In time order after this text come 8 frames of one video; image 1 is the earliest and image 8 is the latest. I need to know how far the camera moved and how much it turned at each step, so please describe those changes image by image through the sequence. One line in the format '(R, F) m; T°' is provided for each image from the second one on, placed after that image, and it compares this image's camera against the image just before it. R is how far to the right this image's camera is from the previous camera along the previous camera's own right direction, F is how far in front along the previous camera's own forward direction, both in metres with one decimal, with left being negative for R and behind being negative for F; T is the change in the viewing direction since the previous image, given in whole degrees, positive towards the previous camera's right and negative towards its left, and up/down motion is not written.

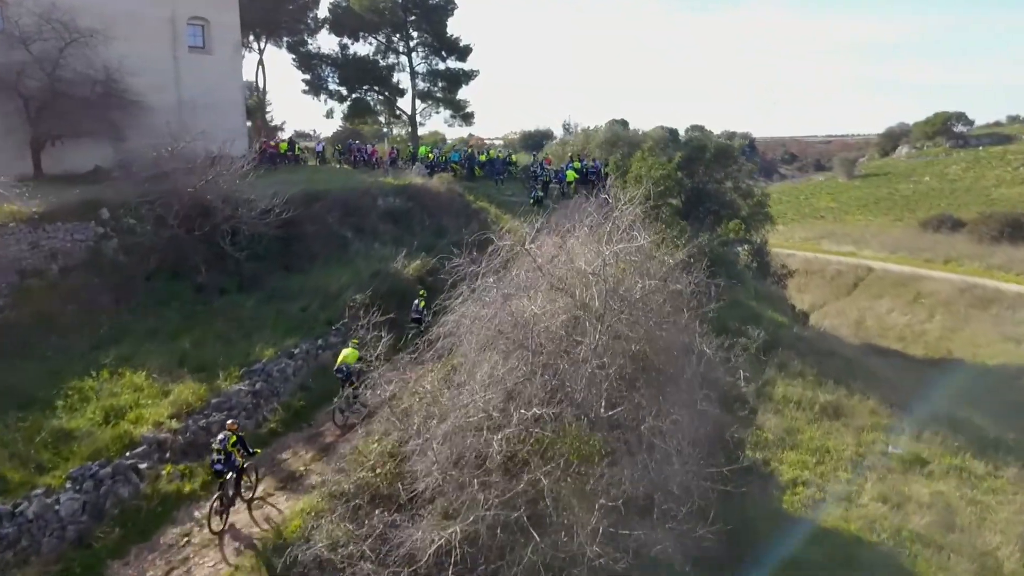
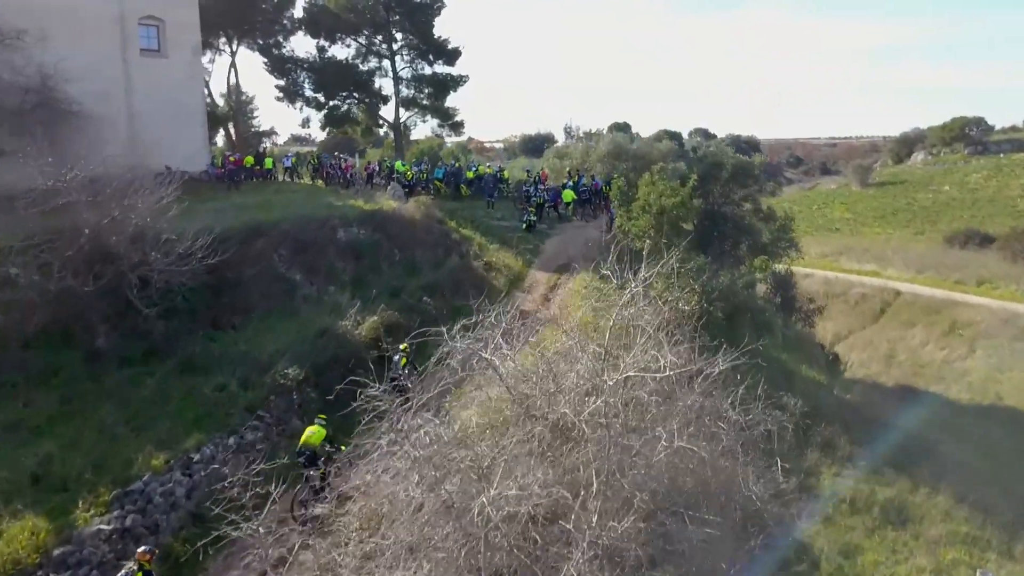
(+0.5, +4.6) m; 0°
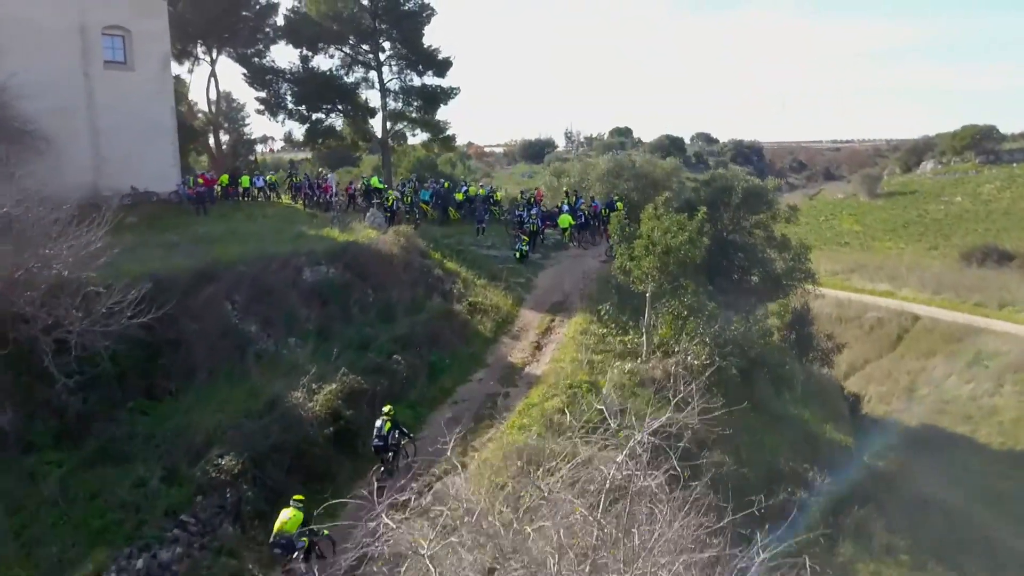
(+0.4, +2.7) m; 0°
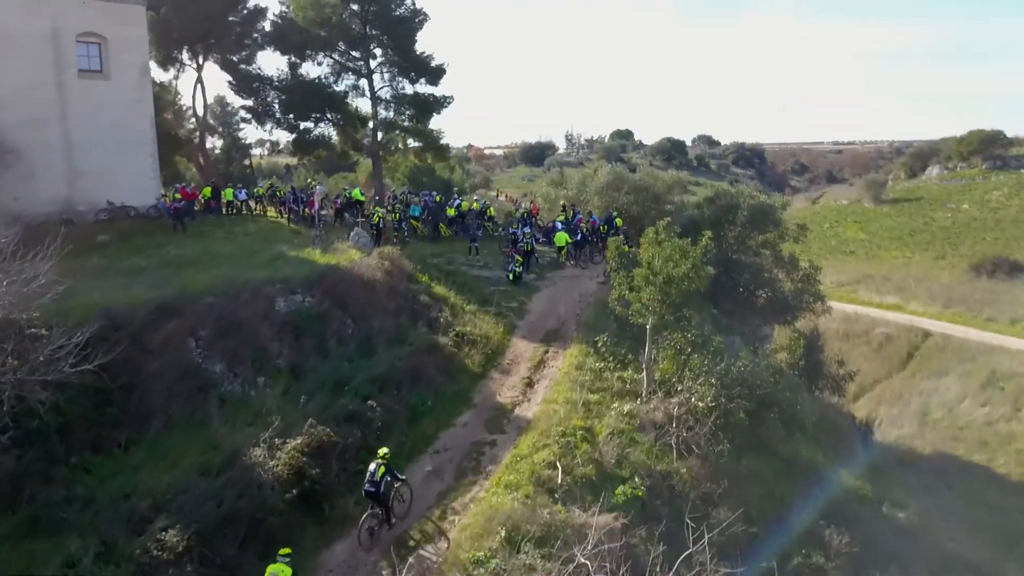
(+0.3, +1.6) m; 0°
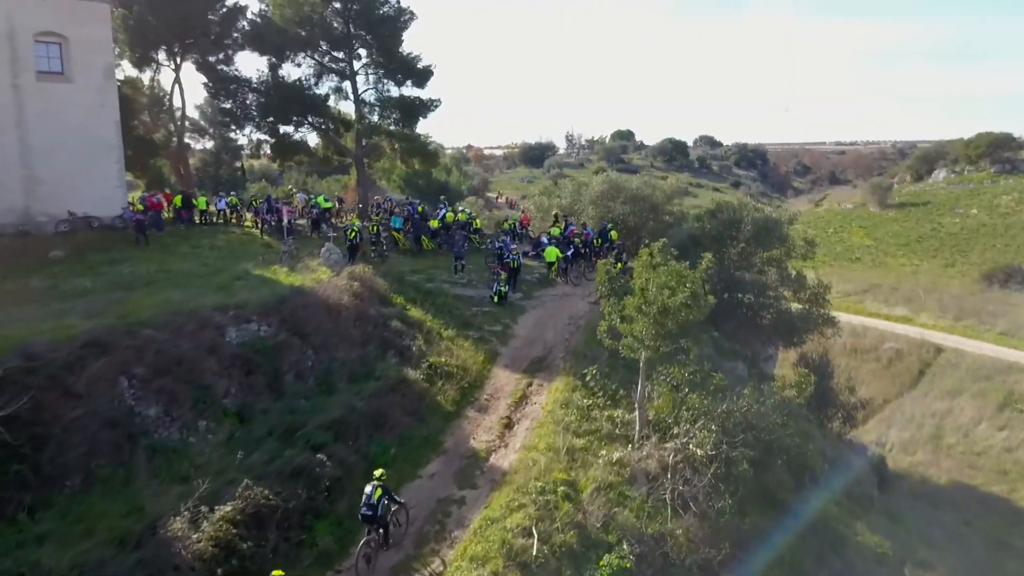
(+0.5, +2.1) m; 0°
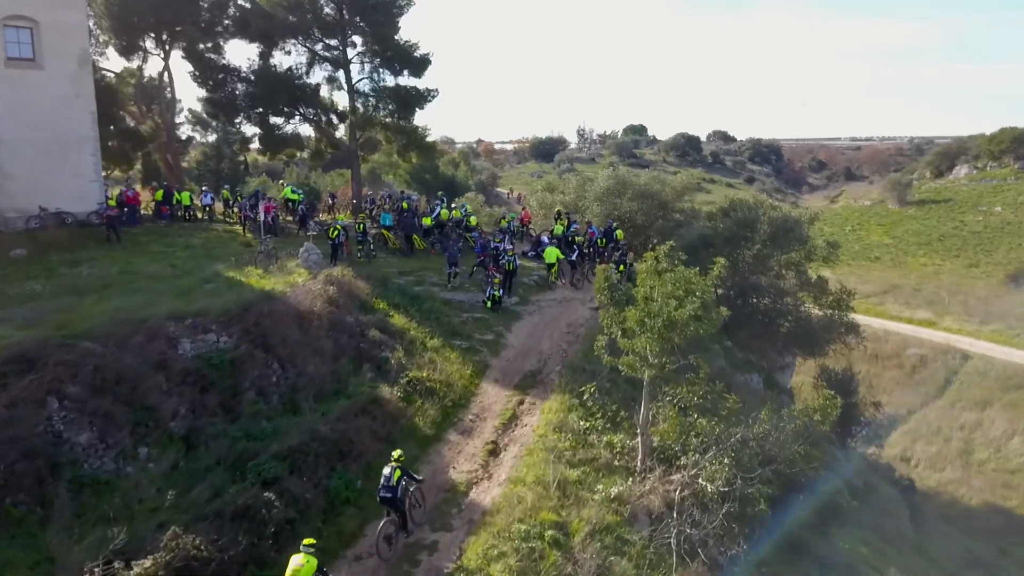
(+0.5, +2.1) m; -1°
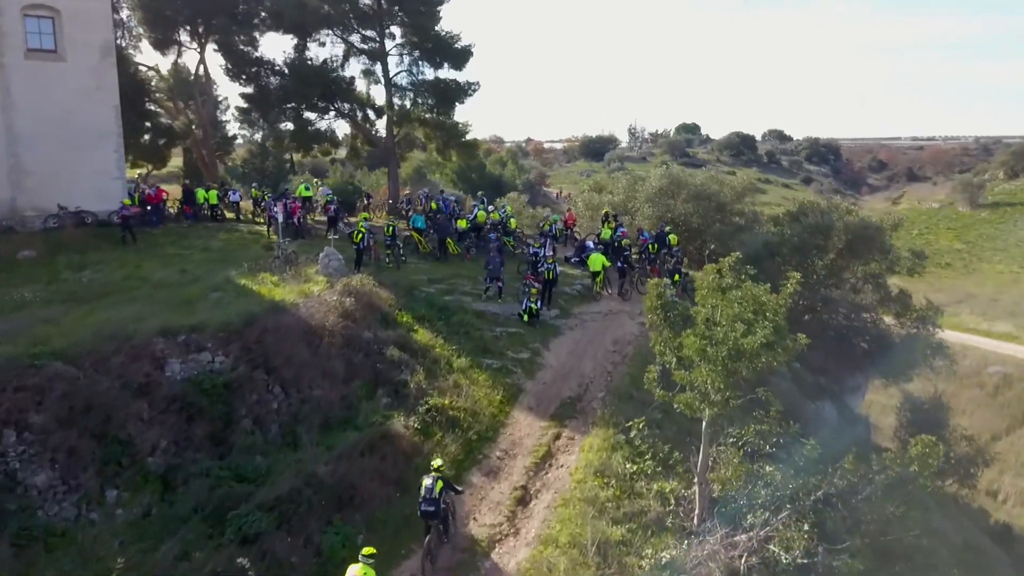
(+0.2, +2.4) m; -3°
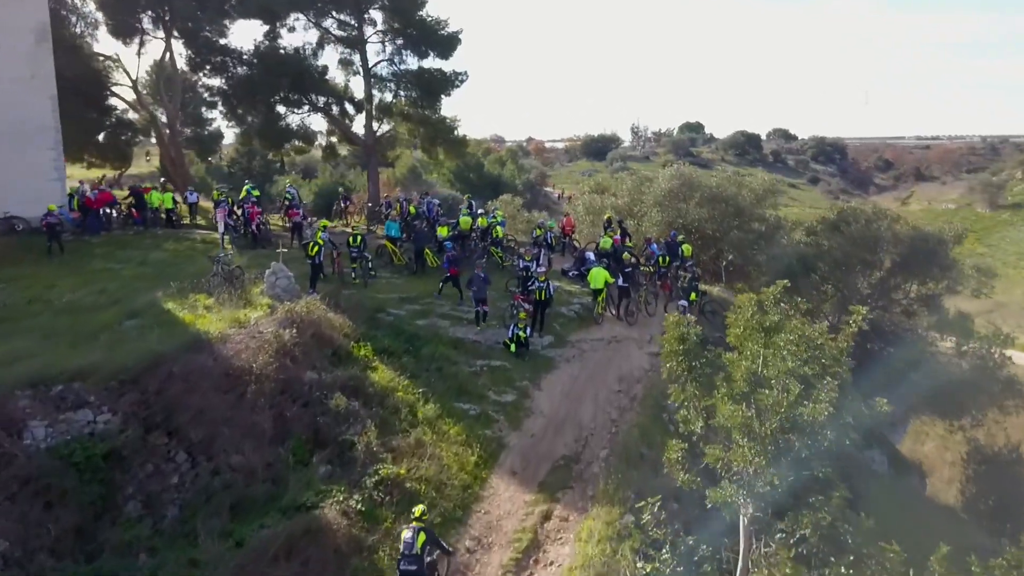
(+0.4, +3.6) m; 0°
